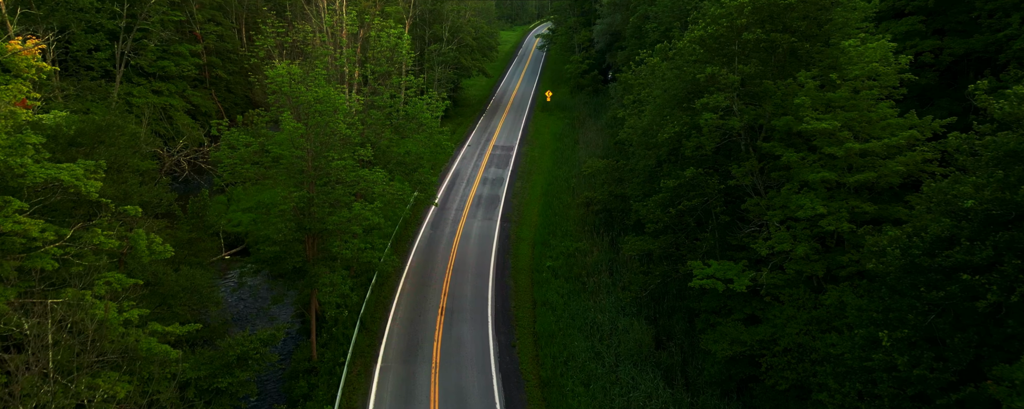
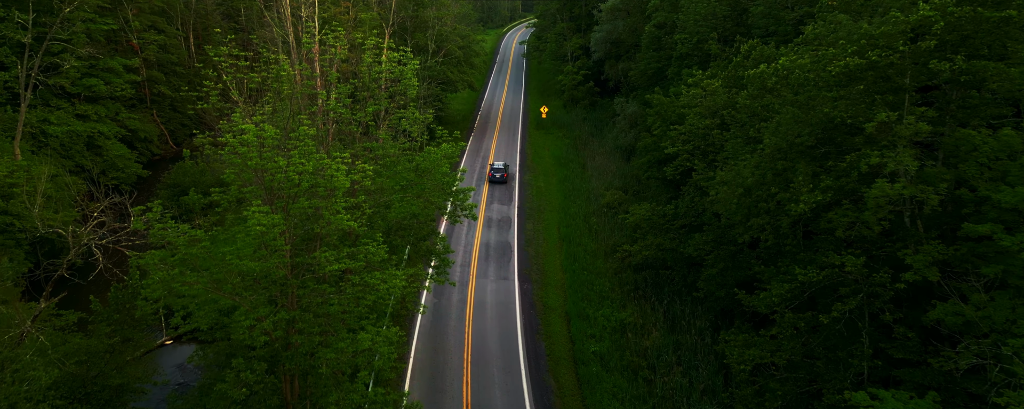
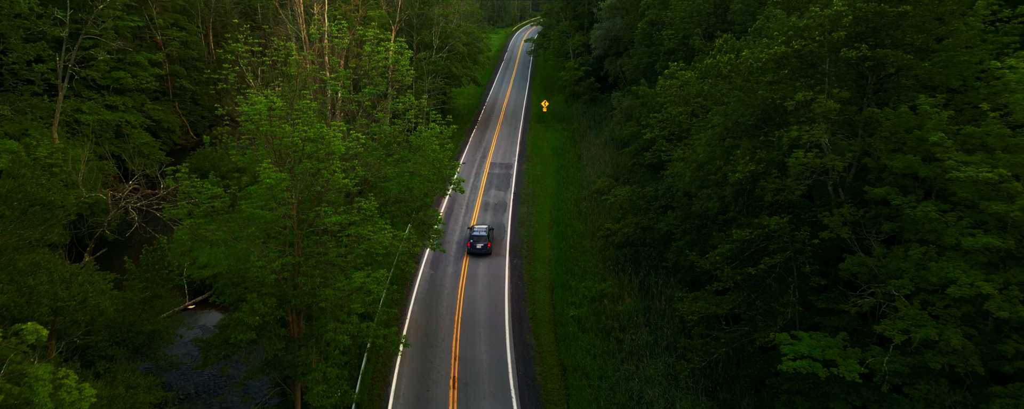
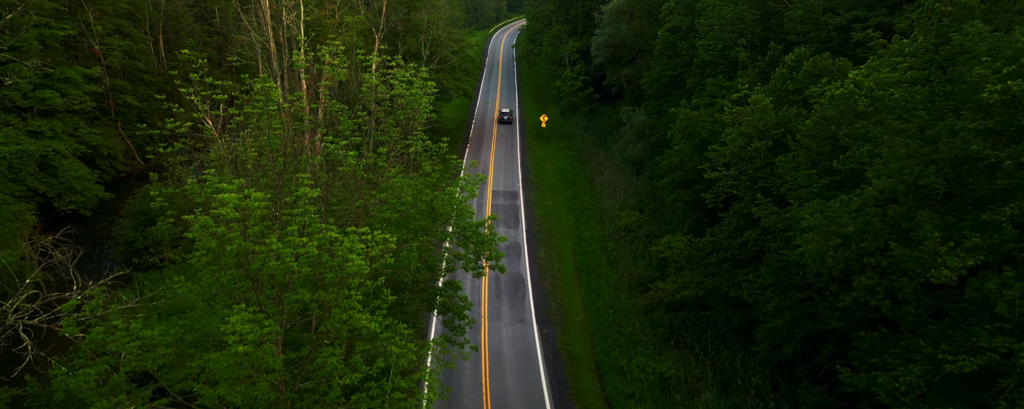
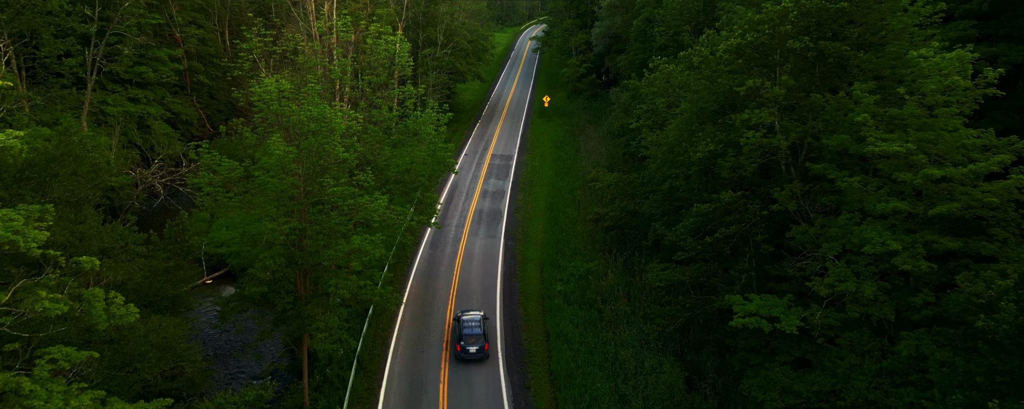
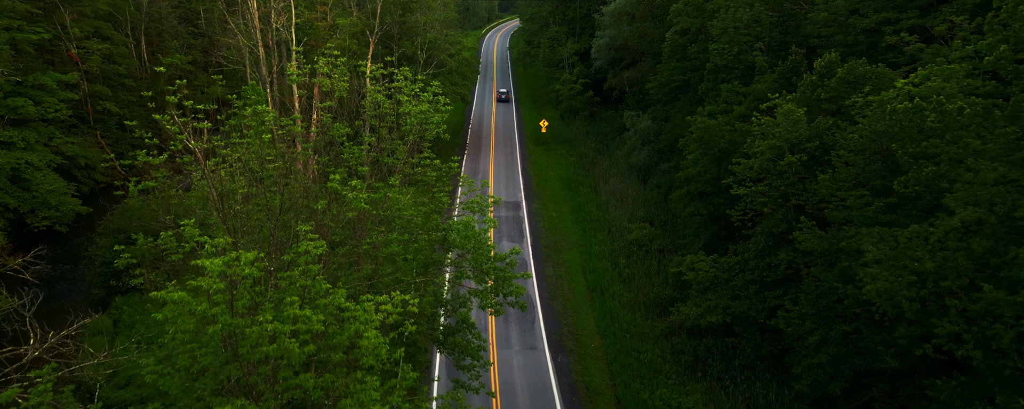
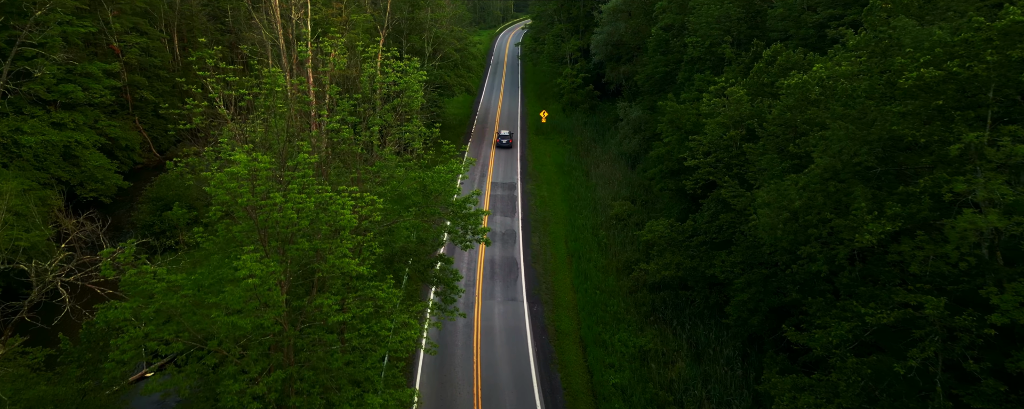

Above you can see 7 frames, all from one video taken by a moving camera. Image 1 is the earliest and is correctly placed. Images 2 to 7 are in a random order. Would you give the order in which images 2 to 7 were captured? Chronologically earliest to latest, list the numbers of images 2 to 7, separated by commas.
5, 3, 2, 7, 4, 6
